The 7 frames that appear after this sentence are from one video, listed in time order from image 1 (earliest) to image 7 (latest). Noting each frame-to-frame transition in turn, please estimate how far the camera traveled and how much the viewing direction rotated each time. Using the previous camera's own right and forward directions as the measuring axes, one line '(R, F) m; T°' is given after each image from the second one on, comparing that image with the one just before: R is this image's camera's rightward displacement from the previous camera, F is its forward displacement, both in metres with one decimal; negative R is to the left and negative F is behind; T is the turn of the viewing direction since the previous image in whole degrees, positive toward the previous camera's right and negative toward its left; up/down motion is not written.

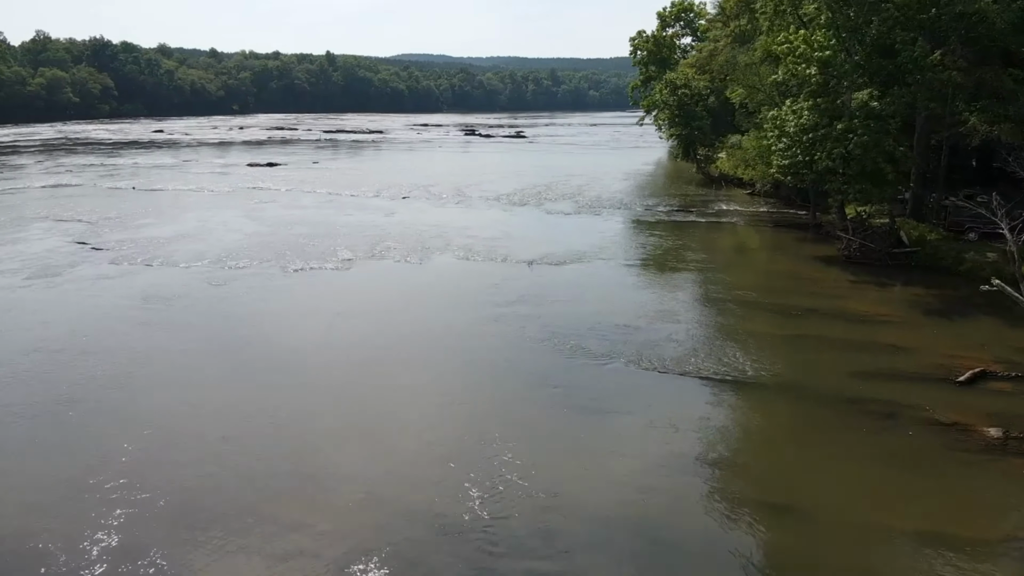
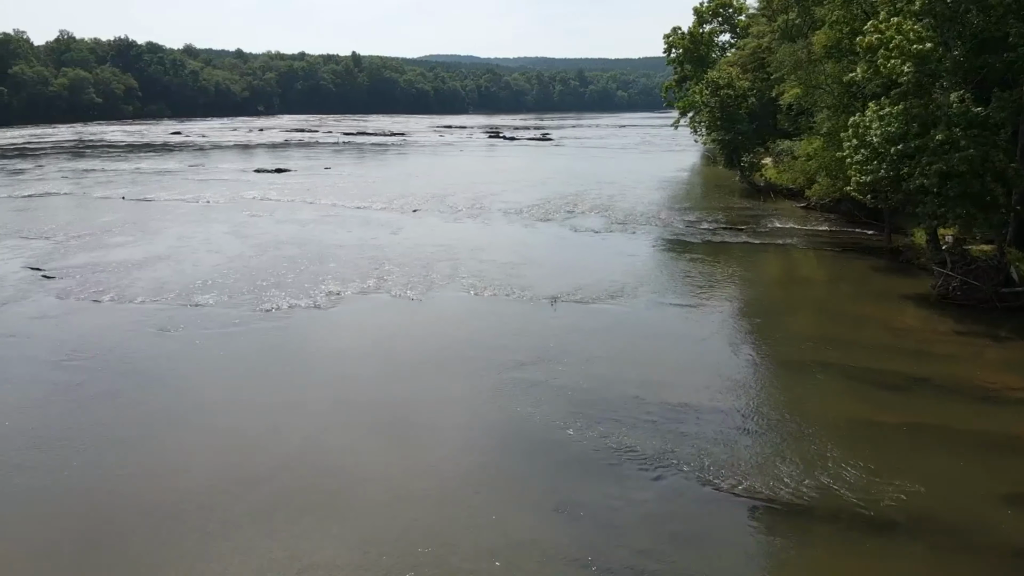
(+0.1, +3.3) m; -2°
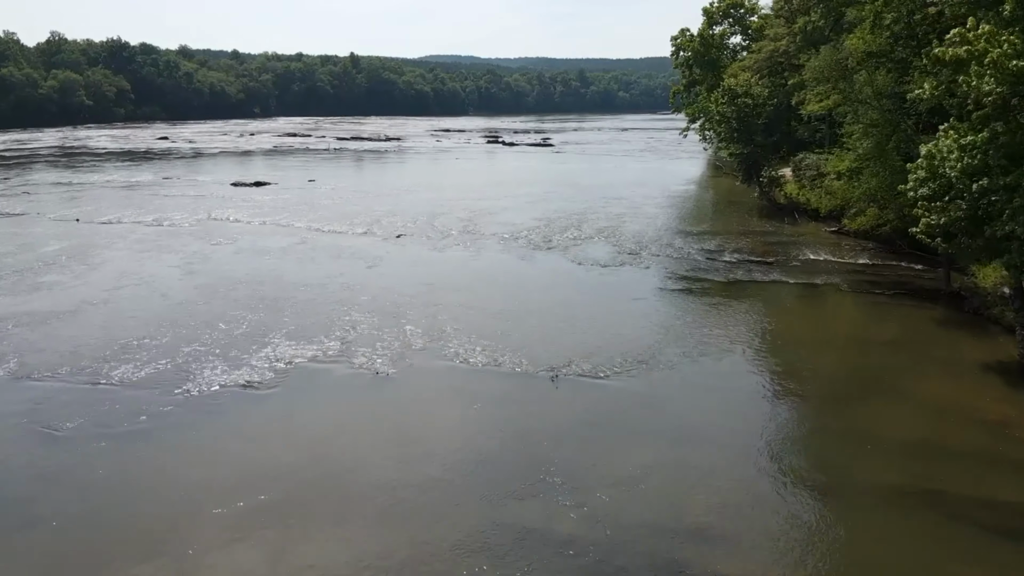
(+0.2, +3.1) m; 0°
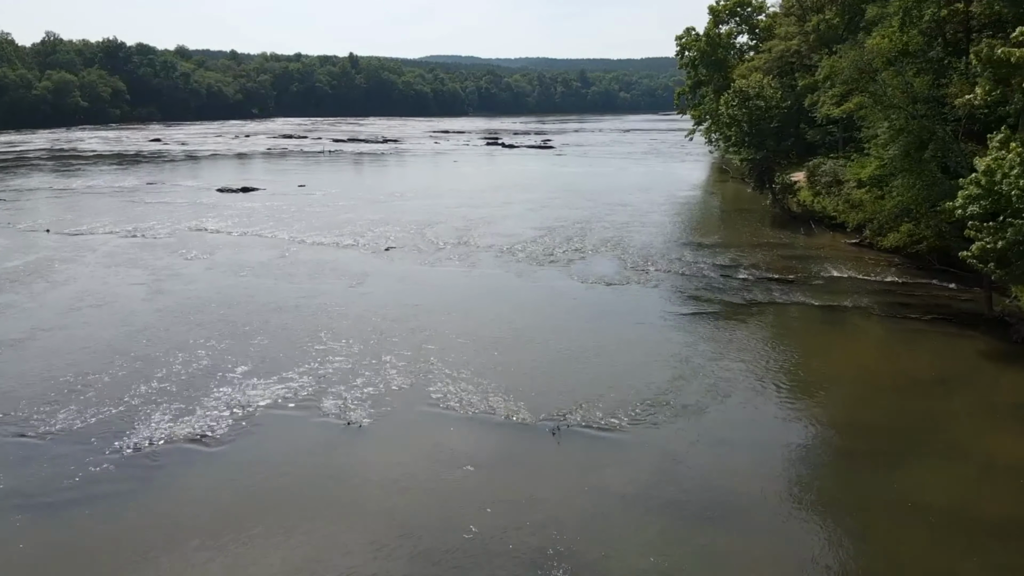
(+0.1, +1.7) m; 0°
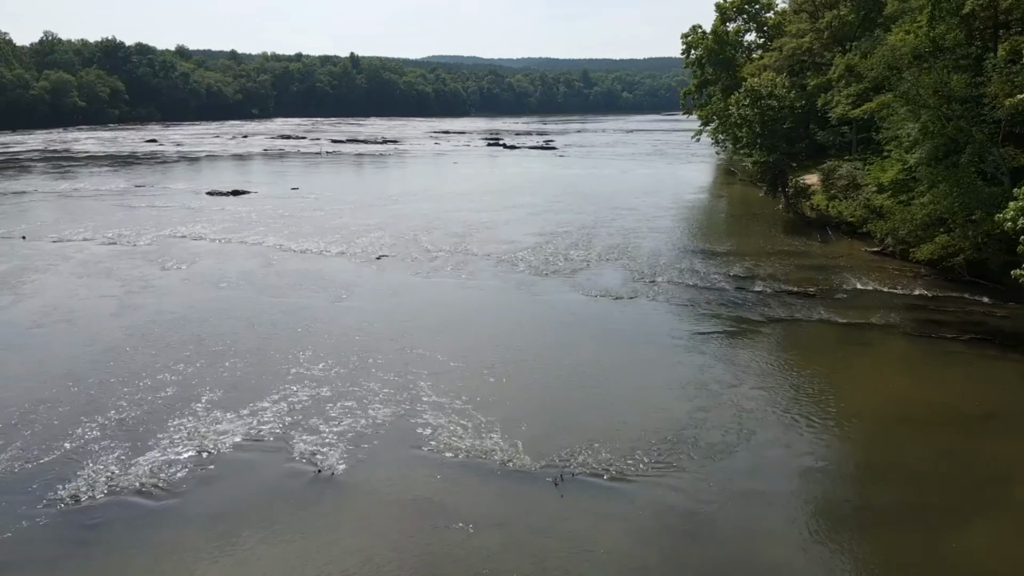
(+0.1, +1.4) m; 0°
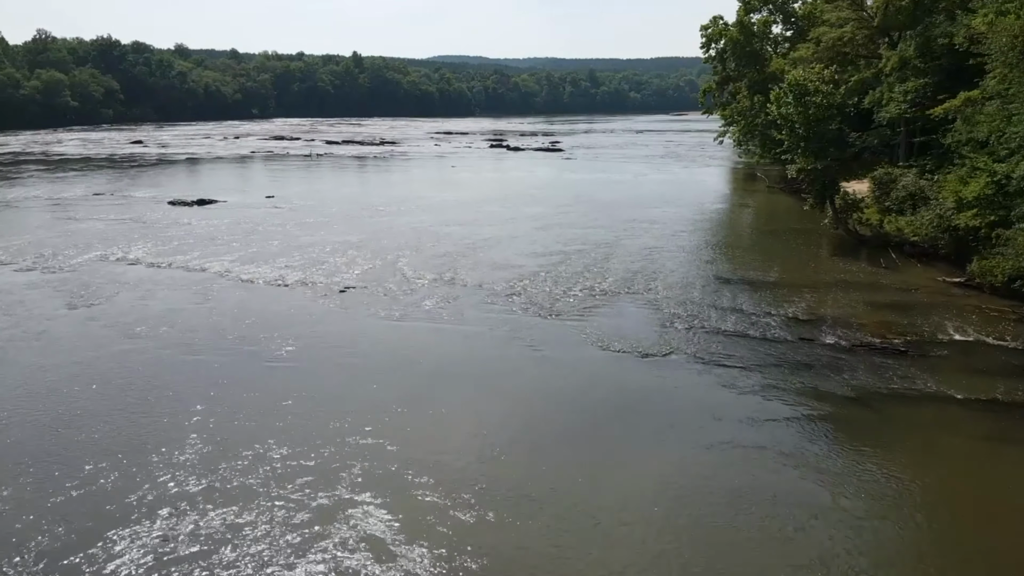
(+0.2, +4.3) m; 0°
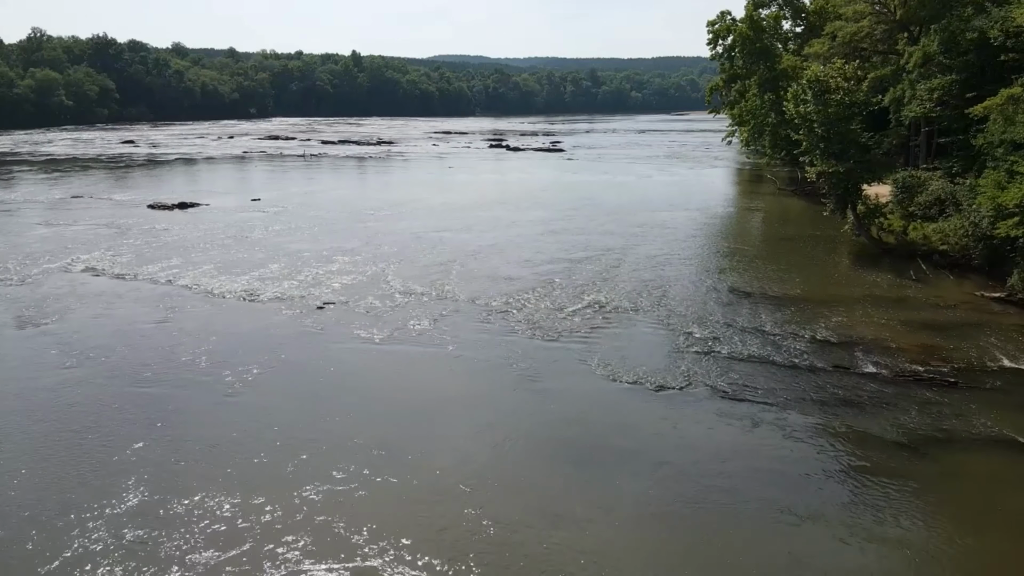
(+0.1, +1.7) m; 0°
